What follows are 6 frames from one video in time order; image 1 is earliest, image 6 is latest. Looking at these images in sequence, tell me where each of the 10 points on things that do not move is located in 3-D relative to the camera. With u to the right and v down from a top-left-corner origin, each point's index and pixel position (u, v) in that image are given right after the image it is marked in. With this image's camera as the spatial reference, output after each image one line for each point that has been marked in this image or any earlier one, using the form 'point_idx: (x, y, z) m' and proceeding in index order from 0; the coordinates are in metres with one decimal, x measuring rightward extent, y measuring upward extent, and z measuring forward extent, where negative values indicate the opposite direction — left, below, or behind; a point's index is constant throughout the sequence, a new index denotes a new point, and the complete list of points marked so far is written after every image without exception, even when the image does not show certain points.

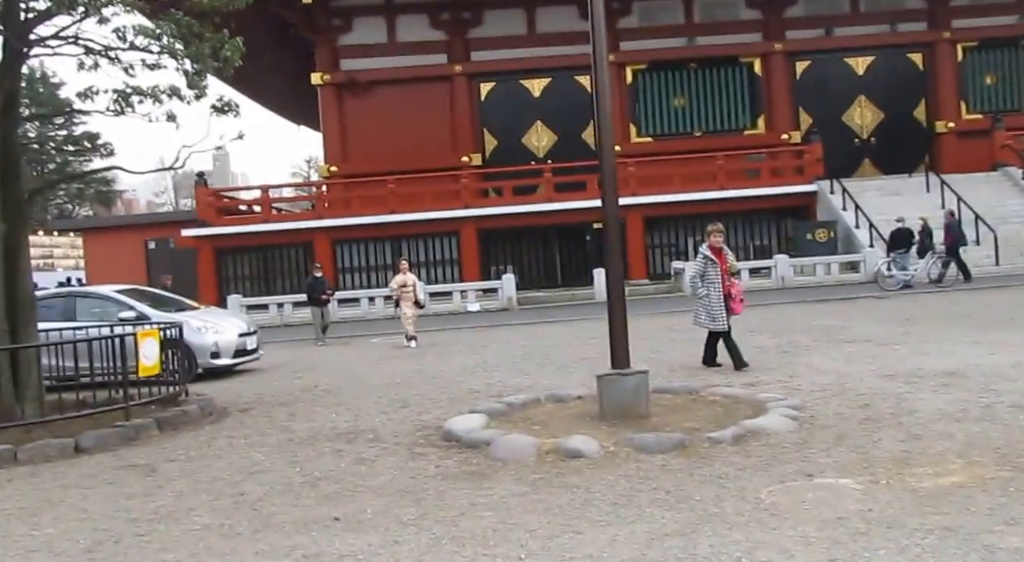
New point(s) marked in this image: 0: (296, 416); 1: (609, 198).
0: (-2.2, -1.3, +9.4) m
1: (+0.8, +0.7, +8.1) m
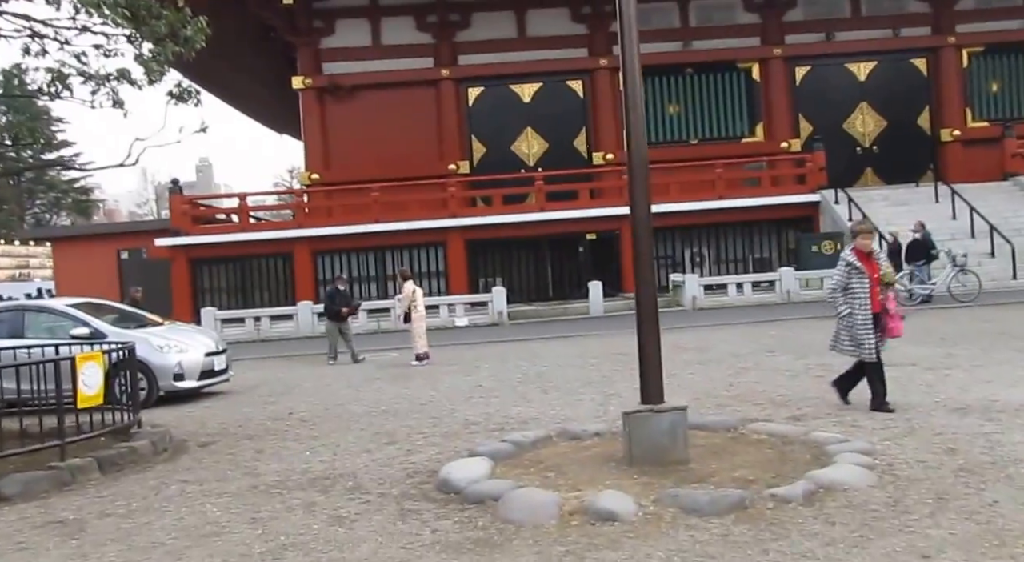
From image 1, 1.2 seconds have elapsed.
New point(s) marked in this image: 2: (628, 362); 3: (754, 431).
0: (-2.1, -1.5, +8.0) m
1: (+0.9, +0.6, +6.8) m
2: (+1.6, -1.2, +13.3) m
3: (+1.9, -1.2, +7.3) m
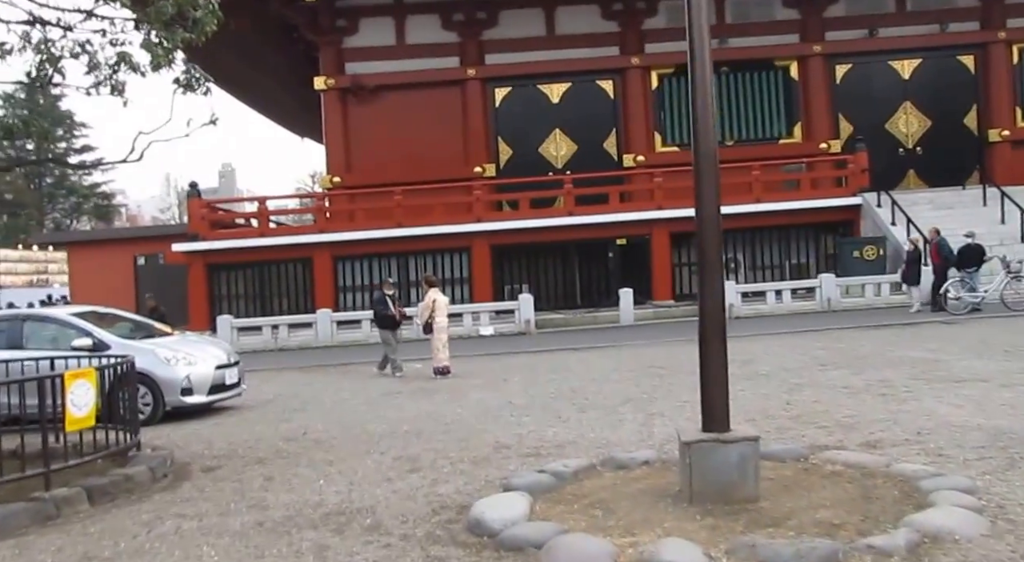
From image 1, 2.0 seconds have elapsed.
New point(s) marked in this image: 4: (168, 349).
0: (-1.8, -1.5, +7.2) m
1: (+1.2, +0.5, +5.9) m
2: (+2.0, -1.3, +12.4) m
3: (+2.2, -1.2, +6.4) m
4: (-4.1, -0.8, +11.1) m
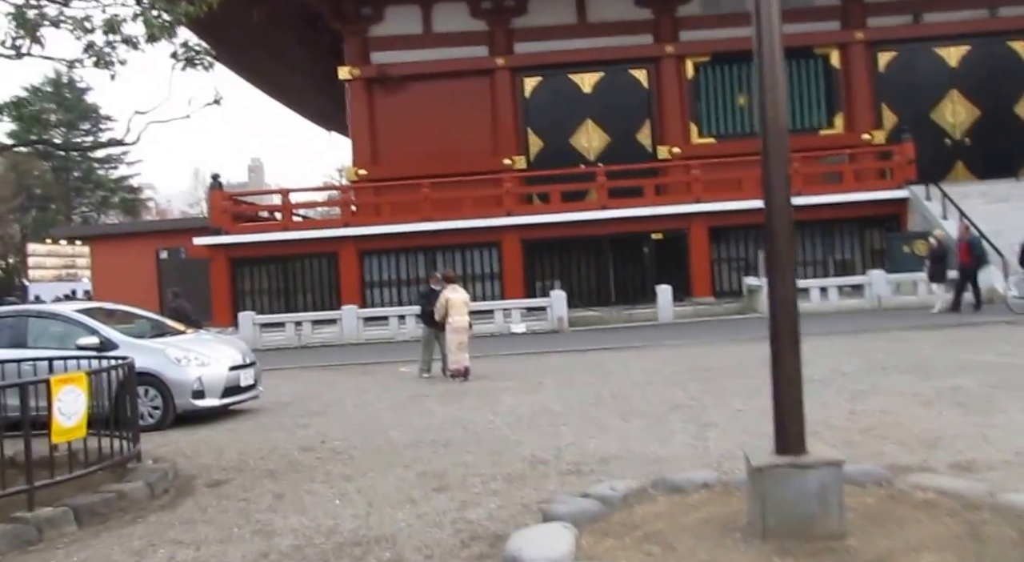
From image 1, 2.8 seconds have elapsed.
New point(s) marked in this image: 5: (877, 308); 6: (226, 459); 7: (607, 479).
0: (-1.6, -1.5, +6.4) m
1: (+1.4, +0.5, +5.0) m
2: (+2.5, -1.2, +11.5) m
3: (+2.4, -1.2, +5.5) m
4: (-3.7, -0.8, +10.4) m
5: (+7.6, -0.6, +19.5) m
6: (-2.5, -1.6, +8.2) m
7: (+0.6, -1.3, +6.3) m
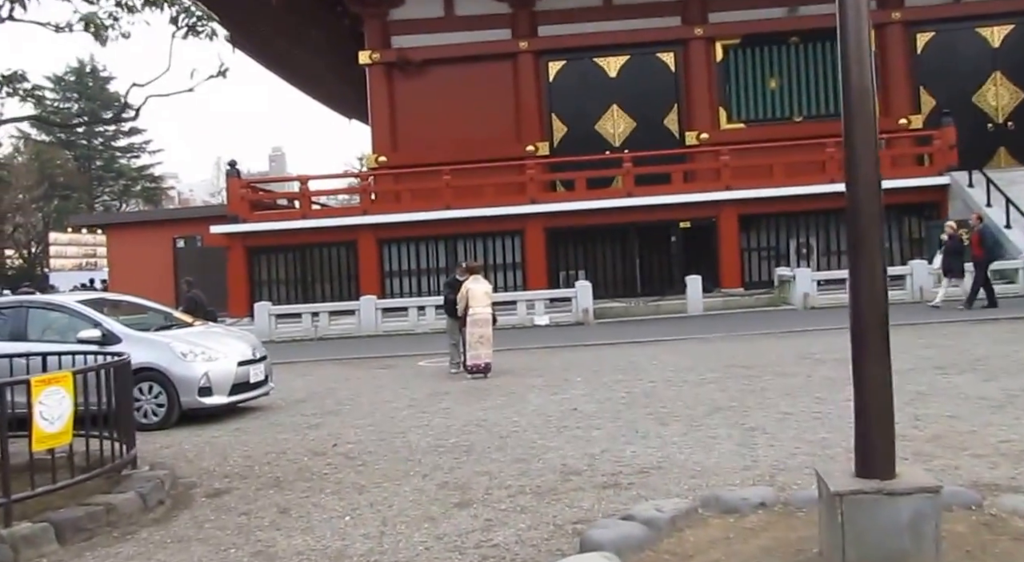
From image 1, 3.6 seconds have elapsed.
0: (-1.4, -1.4, +5.8) m
1: (+1.6, +0.6, +4.3) m
2: (+2.8, -1.1, +10.8) m
3: (+2.6, -1.2, +4.8) m
4: (-3.4, -0.6, +9.8) m
5: (+8.1, -0.4, +18.6) m
6: (-2.3, -1.5, +7.6) m
7: (+0.8, -1.3, +5.6) m
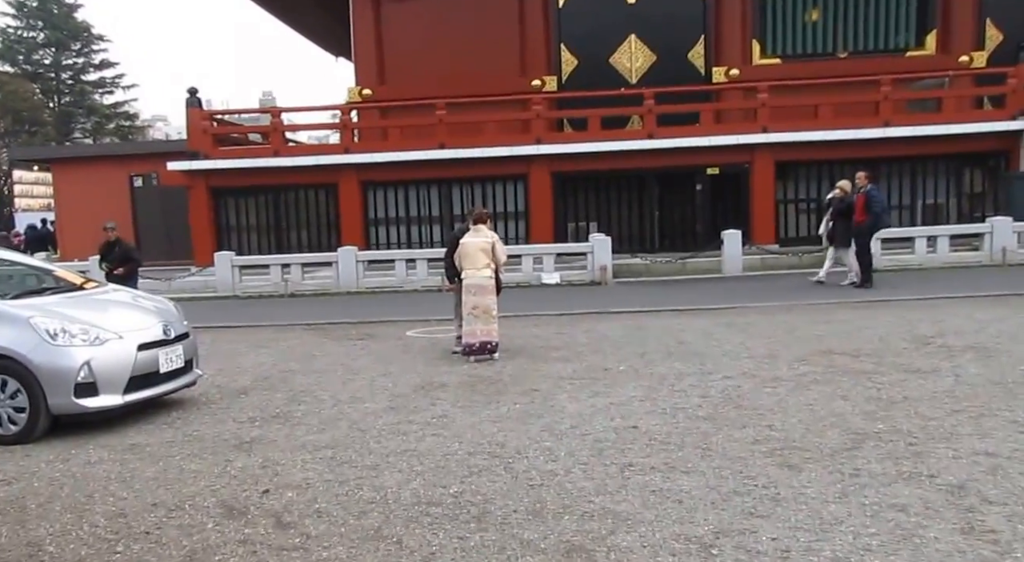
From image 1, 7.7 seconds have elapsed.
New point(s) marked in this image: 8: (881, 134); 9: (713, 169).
0: (-1.2, -1.3, +2.7) m
1: (+1.8, +0.6, +1.1) m
2: (+3.0, -0.8, +7.7) m
3: (+2.8, -1.2, +1.7) m
4: (-3.2, -0.3, +6.6) m
5: (+8.2, +0.3, +15.6) m
6: (-2.1, -1.2, +4.5) m
7: (+1.1, -1.2, +2.6) m
8: (+7.3, +2.9, +18.2) m
9: (+4.2, +2.3, +18.9) m
